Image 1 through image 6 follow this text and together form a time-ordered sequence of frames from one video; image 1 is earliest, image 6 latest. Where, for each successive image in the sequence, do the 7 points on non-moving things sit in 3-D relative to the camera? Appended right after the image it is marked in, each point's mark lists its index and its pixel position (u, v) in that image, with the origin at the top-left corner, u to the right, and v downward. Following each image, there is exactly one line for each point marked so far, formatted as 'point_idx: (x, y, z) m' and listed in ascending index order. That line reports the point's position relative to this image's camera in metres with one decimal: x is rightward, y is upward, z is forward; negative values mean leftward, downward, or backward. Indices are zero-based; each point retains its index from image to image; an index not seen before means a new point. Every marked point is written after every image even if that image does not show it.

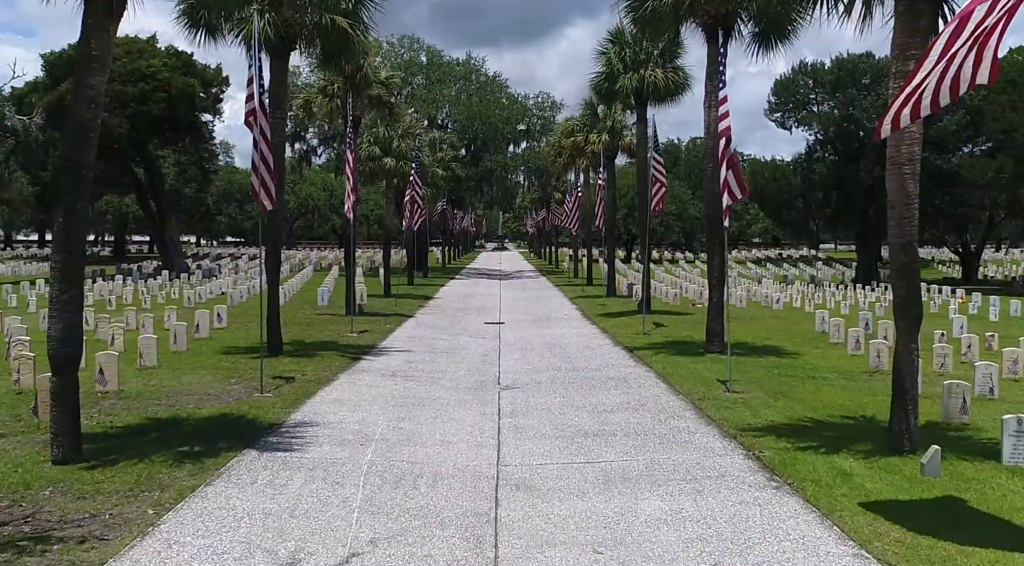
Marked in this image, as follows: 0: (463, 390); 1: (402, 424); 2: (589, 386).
0: (-0.7, -1.6, +13.0) m
1: (-1.3, -1.7, +10.4) m
2: (+1.2, -1.5, +13.2) m
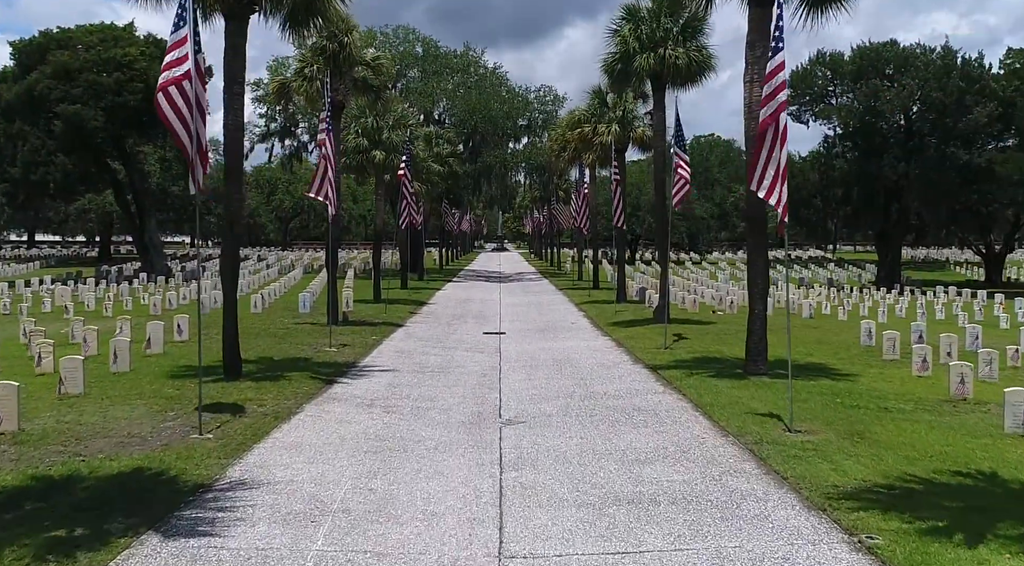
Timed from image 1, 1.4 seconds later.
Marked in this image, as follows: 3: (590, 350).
0: (-0.7, -1.7, +10.5) m
1: (-1.2, -1.8, +7.8) m
2: (+1.2, -1.7, +10.7) m
3: (+1.5, -1.3, +17.6) m
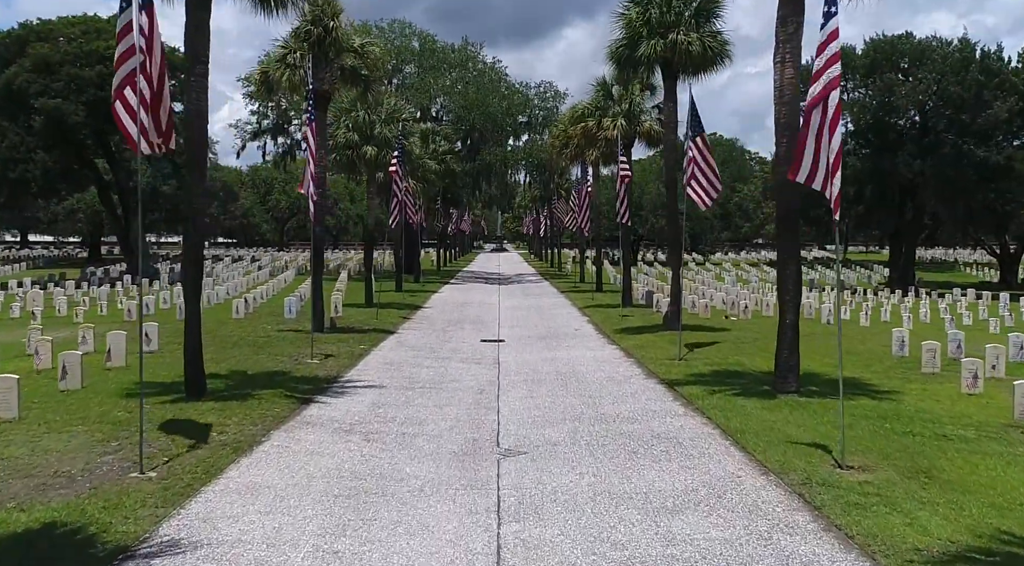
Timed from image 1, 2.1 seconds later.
0: (-0.7, -1.8, +9.0) m
1: (-1.2, -1.9, +6.3) m
2: (+1.2, -1.7, +9.2) m
3: (+1.5, -1.4, +16.1) m
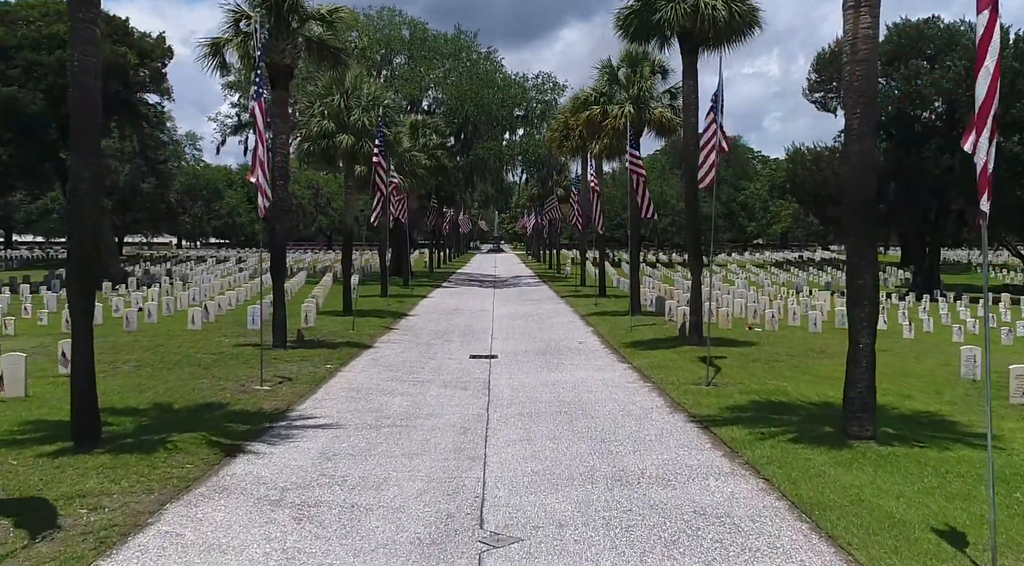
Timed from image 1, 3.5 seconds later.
0: (-0.8, -1.9, +6.2) m
1: (-1.3, -2.0, +3.5) m
2: (+1.1, -1.9, +6.4) m
3: (+1.4, -1.6, +13.3) m
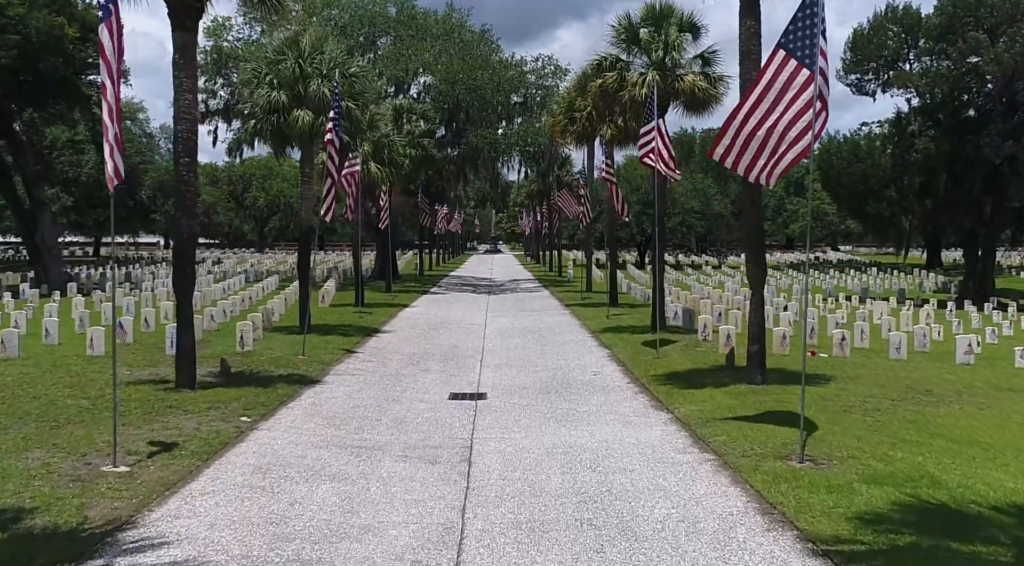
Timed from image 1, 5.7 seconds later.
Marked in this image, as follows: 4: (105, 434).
0: (-0.8, -2.1, +1.7) m
1: (-1.4, -2.2, -1.0) m
2: (+1.1, -2.1, +1.9) m
3: (+1.4, -1.8, +8.8) m
4: (-4.3, -1.6, +9.6) m
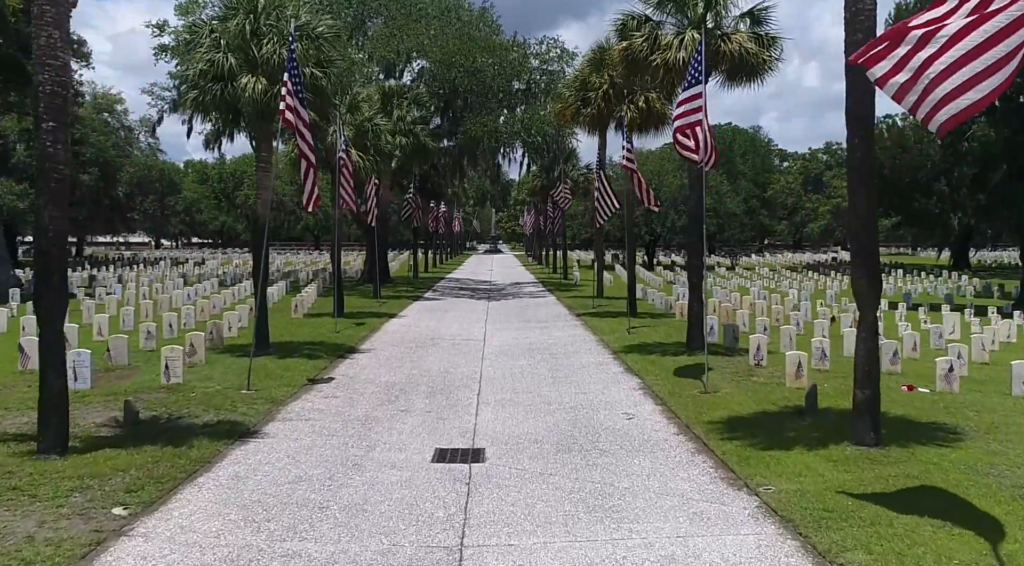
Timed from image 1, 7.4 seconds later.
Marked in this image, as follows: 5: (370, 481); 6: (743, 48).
0: (-0.7, -2.3, -2.0) m
1: (-1.3, -2.4, -4.6) m
2: (+1.1, -2.3, -1.8) m
3: (+1.4, -2.0, +5.1) m
4: (-4.2, -1.8, +6.0) m
5: (-1.3, -1.8, +8.6) m
6: (+4.0, +4.0, +15.4) m
